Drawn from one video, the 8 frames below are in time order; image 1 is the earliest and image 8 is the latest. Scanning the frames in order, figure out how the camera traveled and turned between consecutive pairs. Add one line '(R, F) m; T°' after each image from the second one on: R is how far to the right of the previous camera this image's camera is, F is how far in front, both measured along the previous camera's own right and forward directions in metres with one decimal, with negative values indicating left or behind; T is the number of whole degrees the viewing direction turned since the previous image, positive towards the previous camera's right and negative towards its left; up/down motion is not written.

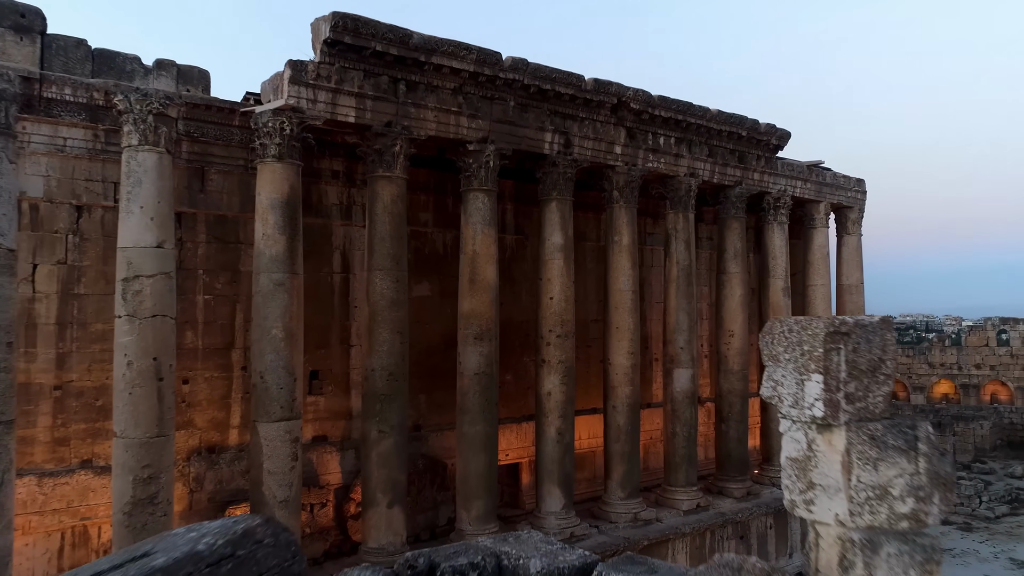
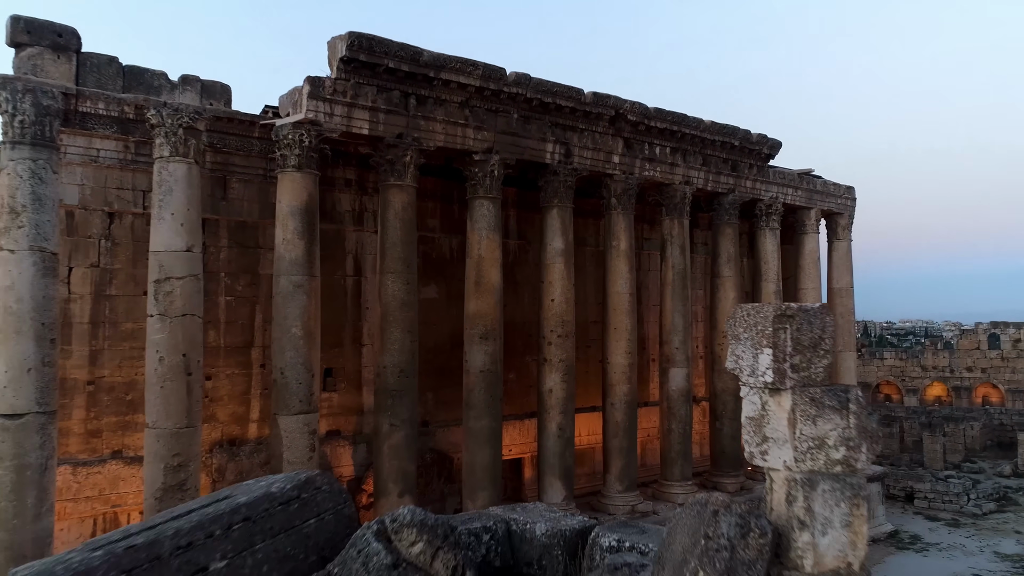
(-0.1, -0.6) m; 0°
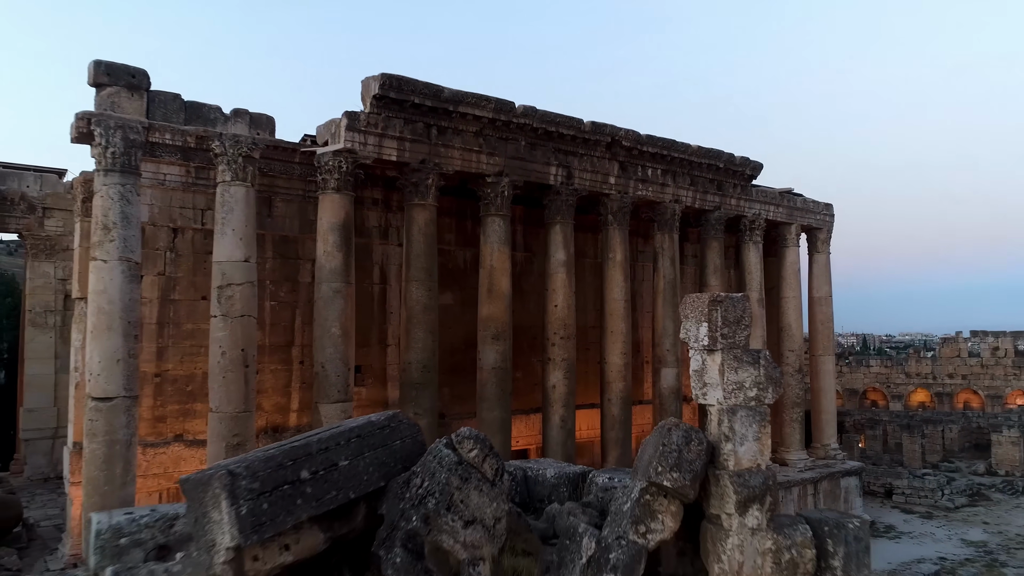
(-0.1, -1.4) m; 0°
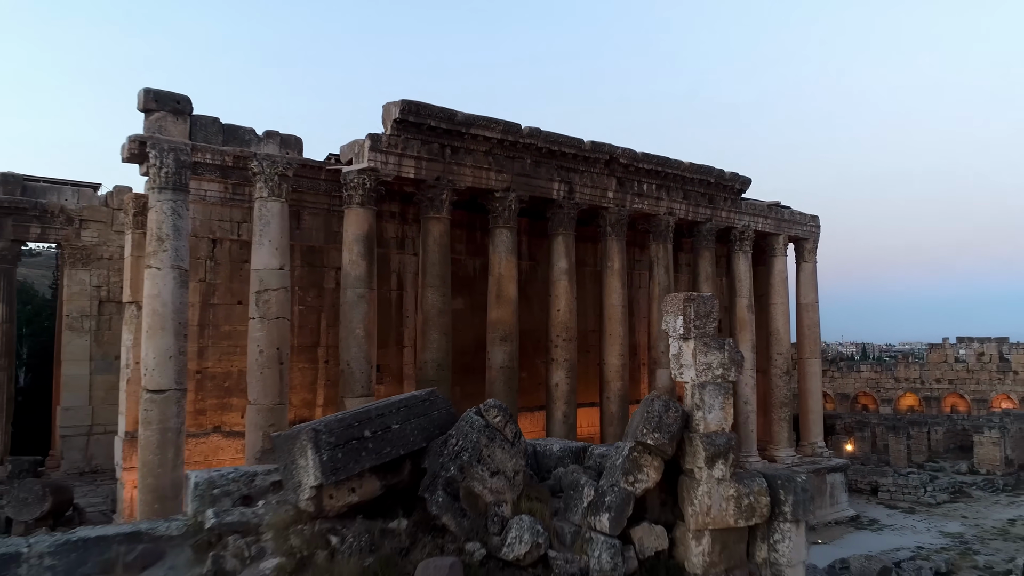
(-0.1, -1.1) m; 0°
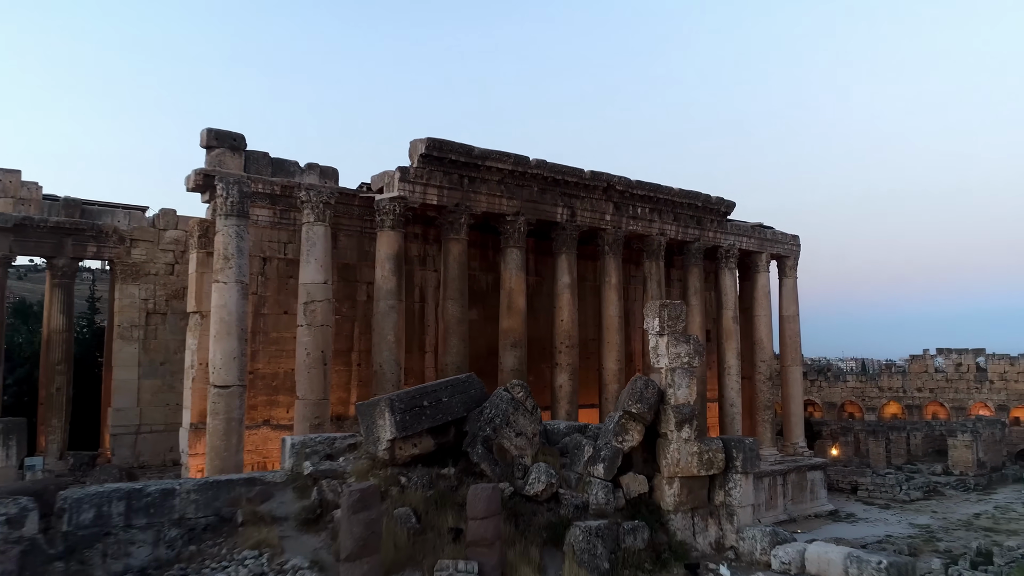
(-0.2, -1.8) m; 0°
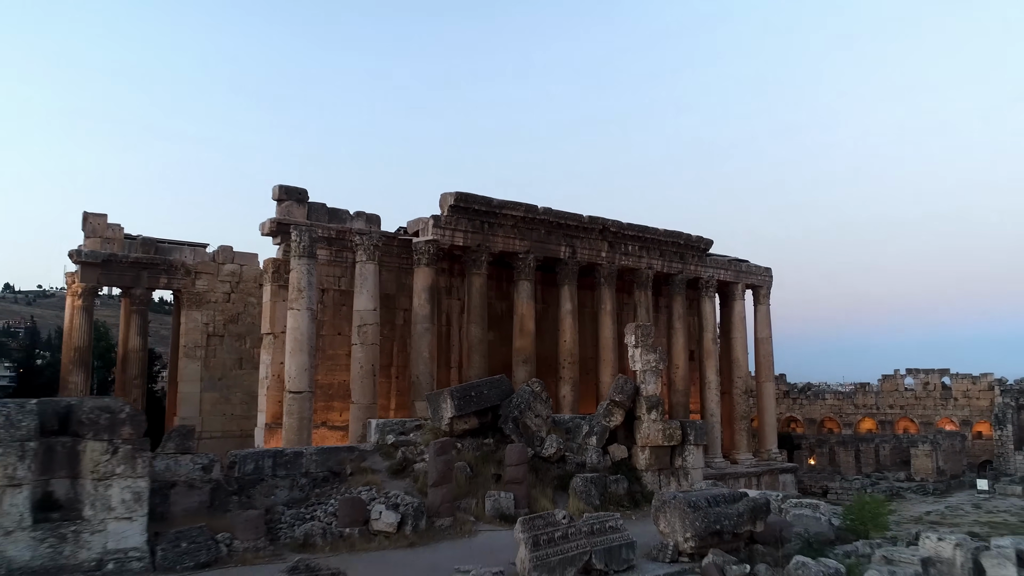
(-0.3, -3.1) m; 0°
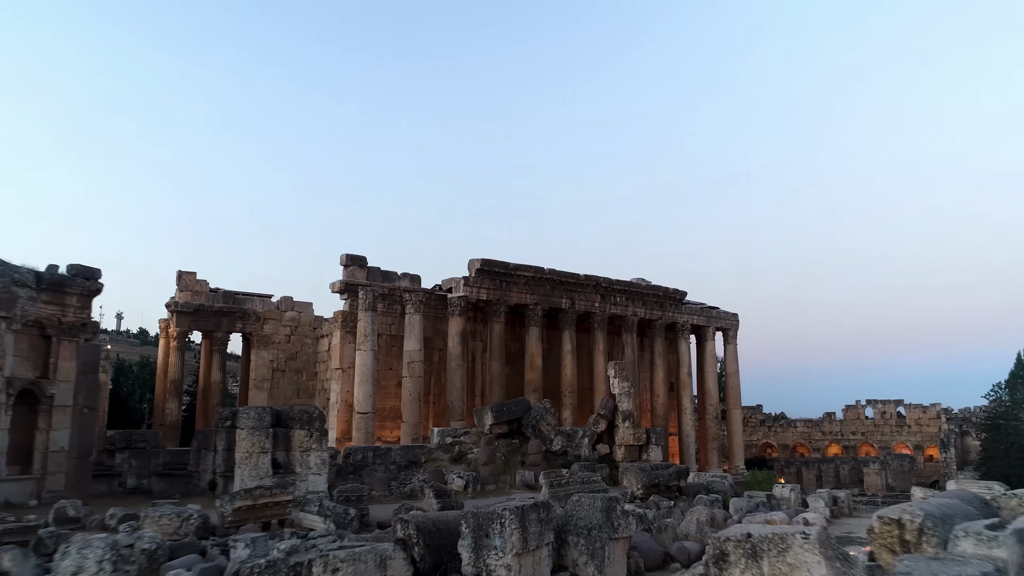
(-0.4, -4.9) m; 0°
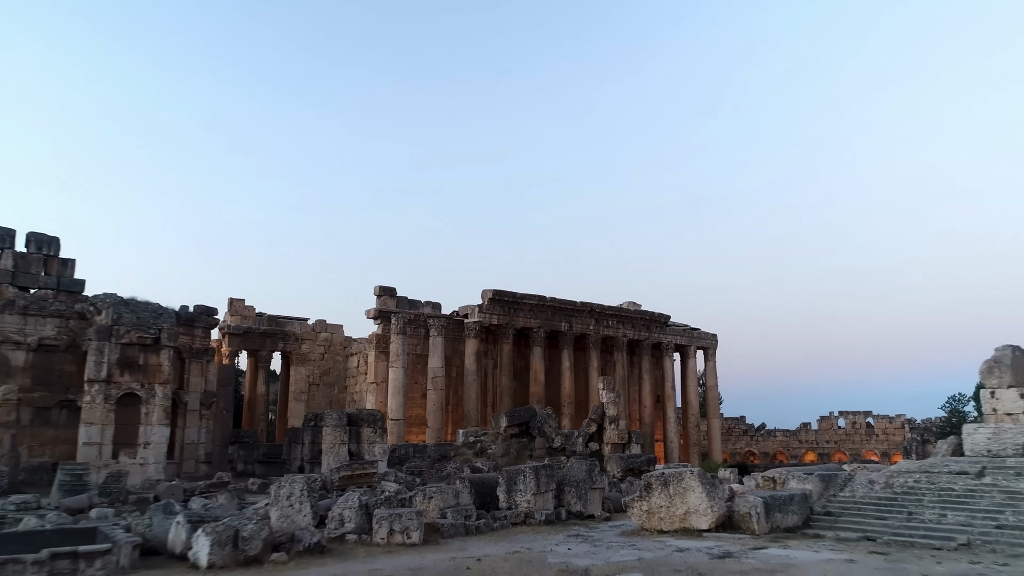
(-0.2, -3.9) m; 0°
